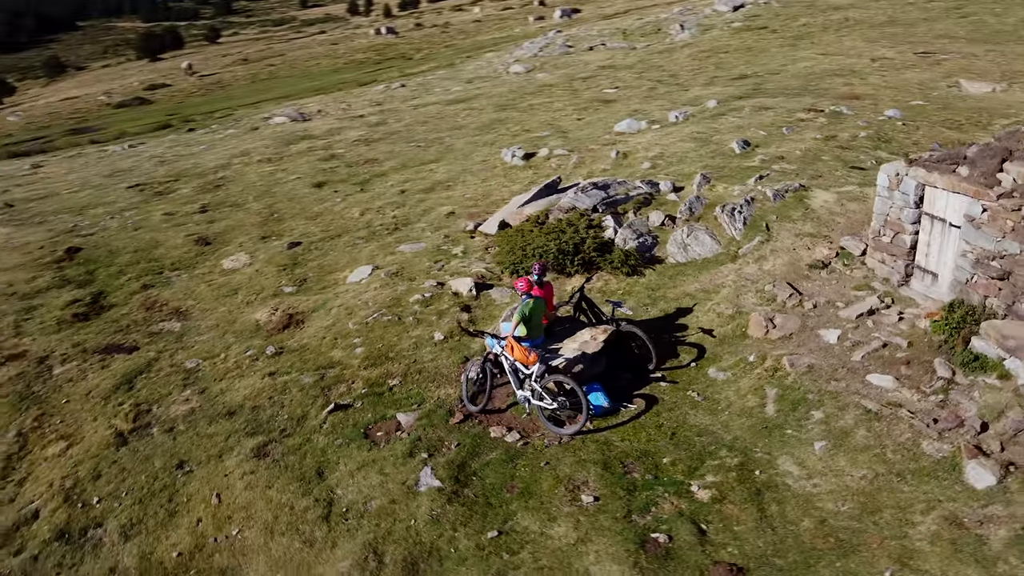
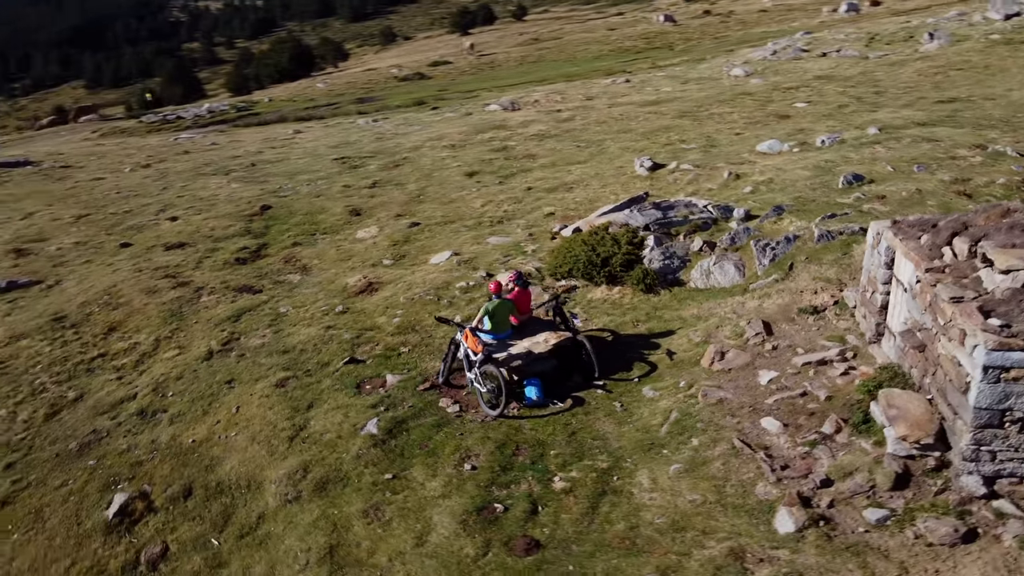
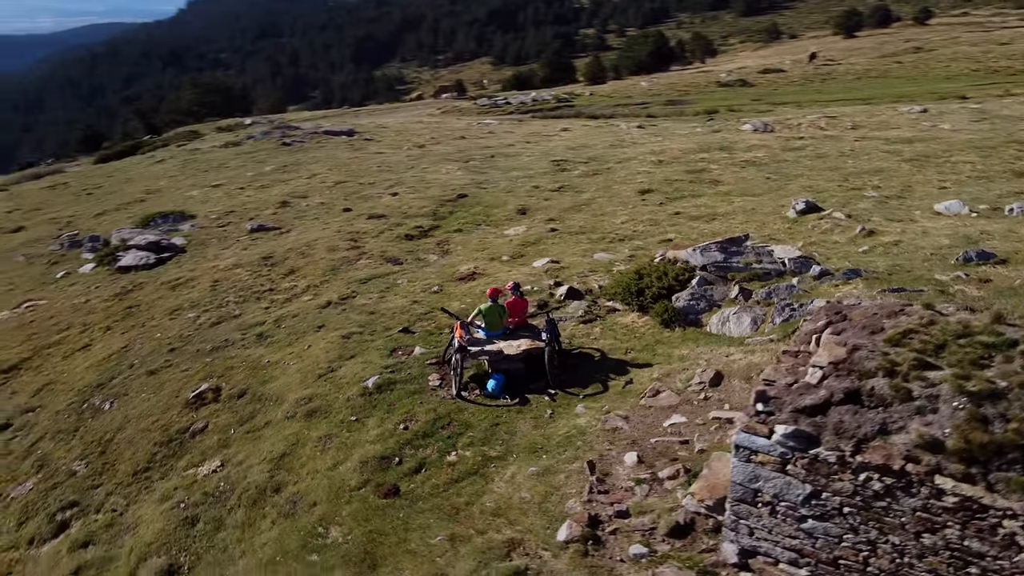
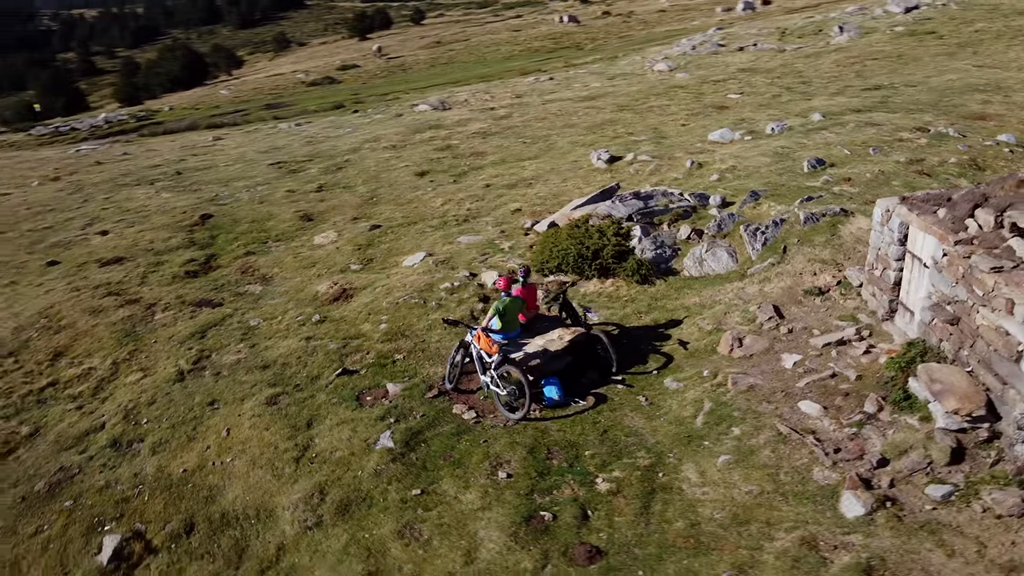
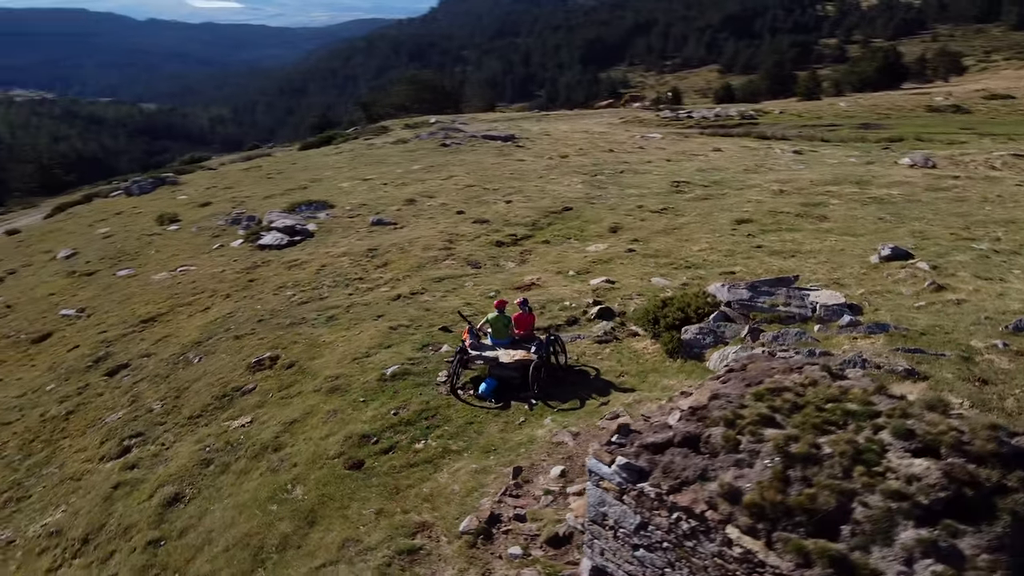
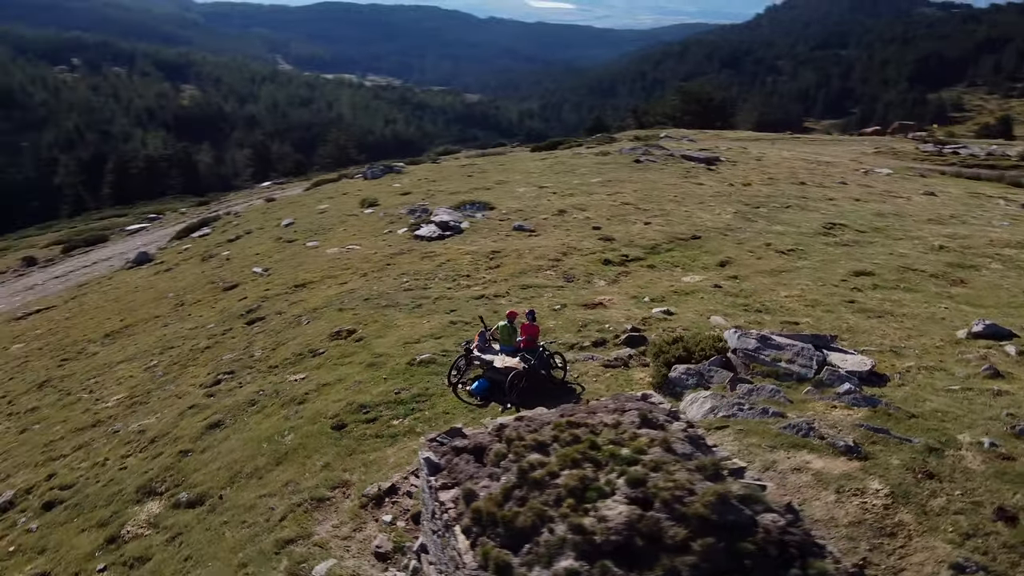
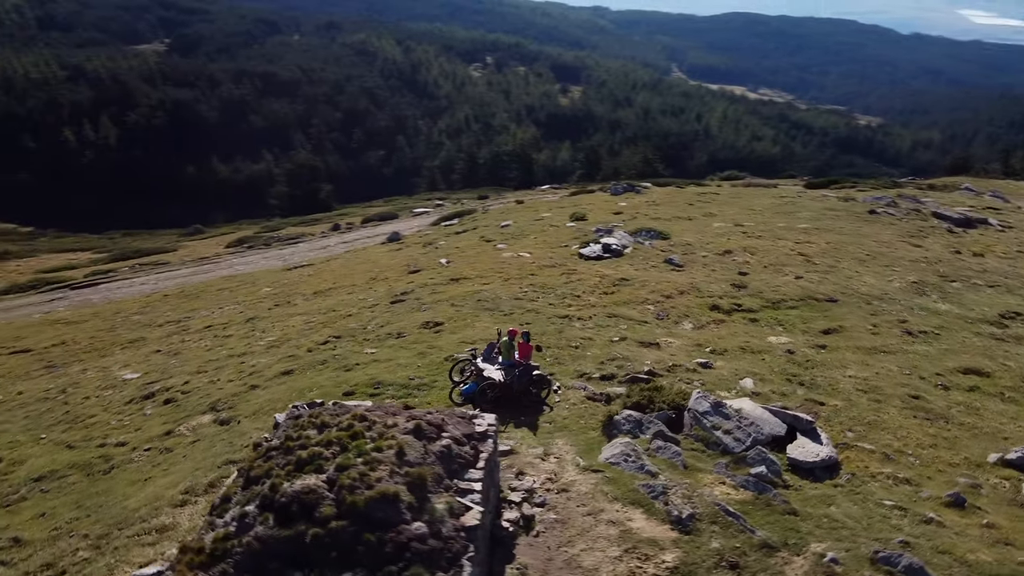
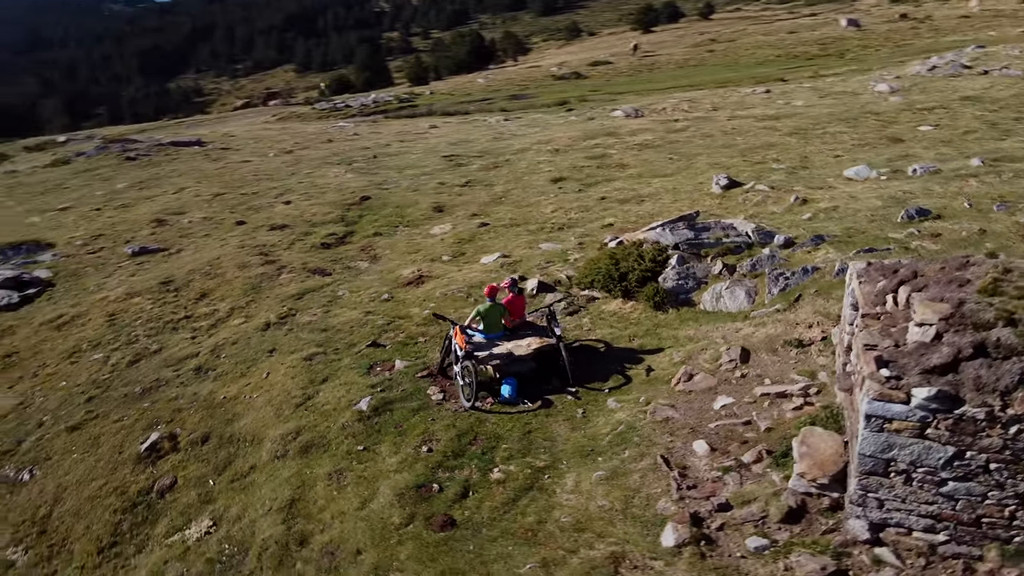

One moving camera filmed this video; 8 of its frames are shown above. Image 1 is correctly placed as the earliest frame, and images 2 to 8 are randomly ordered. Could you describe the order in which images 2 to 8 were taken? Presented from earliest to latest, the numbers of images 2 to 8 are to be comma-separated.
4, 2, 8, 3, 5, 6, 7
